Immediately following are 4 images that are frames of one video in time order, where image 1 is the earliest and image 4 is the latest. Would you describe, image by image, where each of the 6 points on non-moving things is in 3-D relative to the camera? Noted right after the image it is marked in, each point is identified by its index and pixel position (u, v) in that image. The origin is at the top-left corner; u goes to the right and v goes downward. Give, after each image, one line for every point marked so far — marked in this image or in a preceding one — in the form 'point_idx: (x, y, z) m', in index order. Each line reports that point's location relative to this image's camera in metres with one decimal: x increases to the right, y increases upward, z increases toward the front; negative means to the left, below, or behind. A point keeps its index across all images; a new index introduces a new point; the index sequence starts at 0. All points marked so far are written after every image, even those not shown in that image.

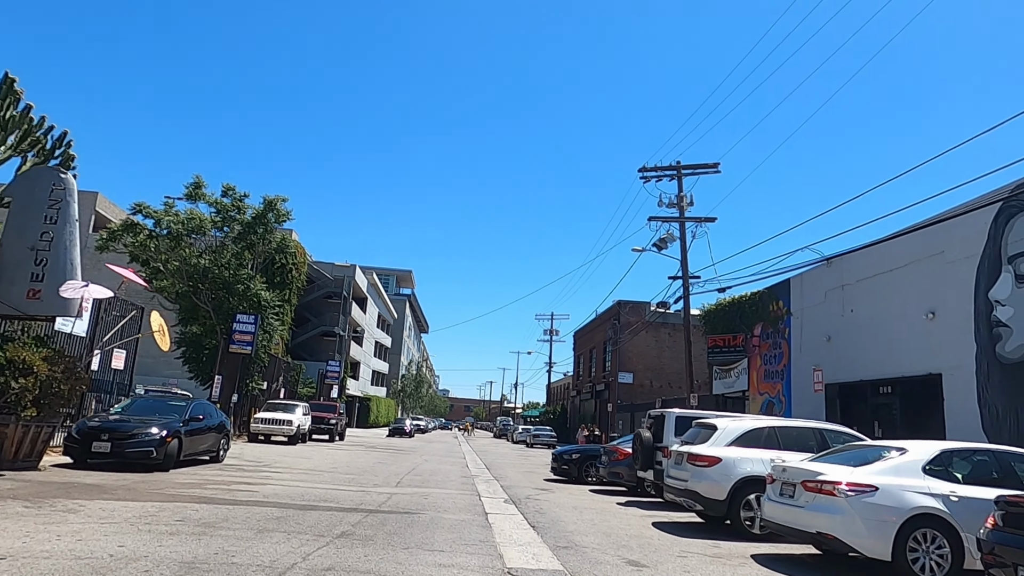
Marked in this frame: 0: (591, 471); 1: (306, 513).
0: (+1.9, -4.6, +18.2) m
1: (-2.8, -3.0, +9.7) m
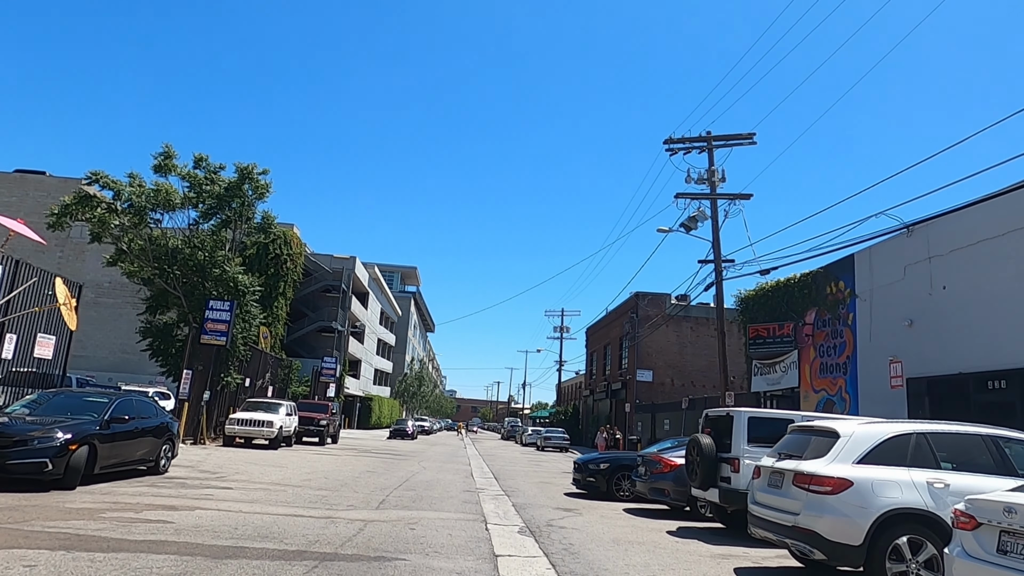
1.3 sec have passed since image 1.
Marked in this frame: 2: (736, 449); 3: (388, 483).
0: (+2.2, -4.0, +14.8) m
1: (-2.6, -2.4, +6.3) m
2: (+3.1, -2.3, +10.1) m
3: (-2.7, -4.2, +15.6) m
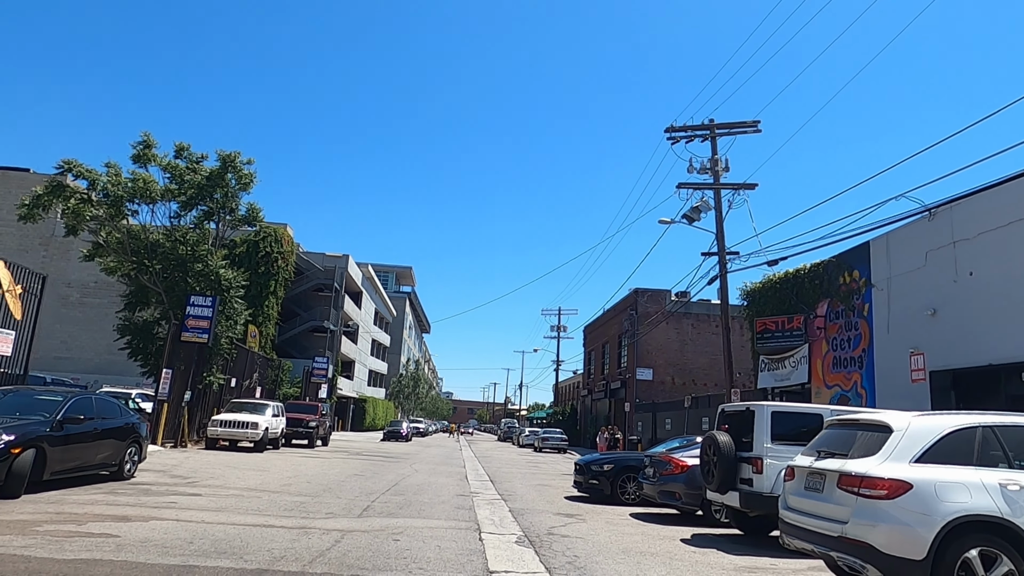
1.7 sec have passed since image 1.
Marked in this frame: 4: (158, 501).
0: (+2.2, -3.8, +13.8) m
1: (-2.6, -2.2, +5.3) m
2: (+3.1, -2.0, +9.1) m
3: (-2.7, -4.0, +14.5) m
4: (-4.9, -3.0, +10.2) m
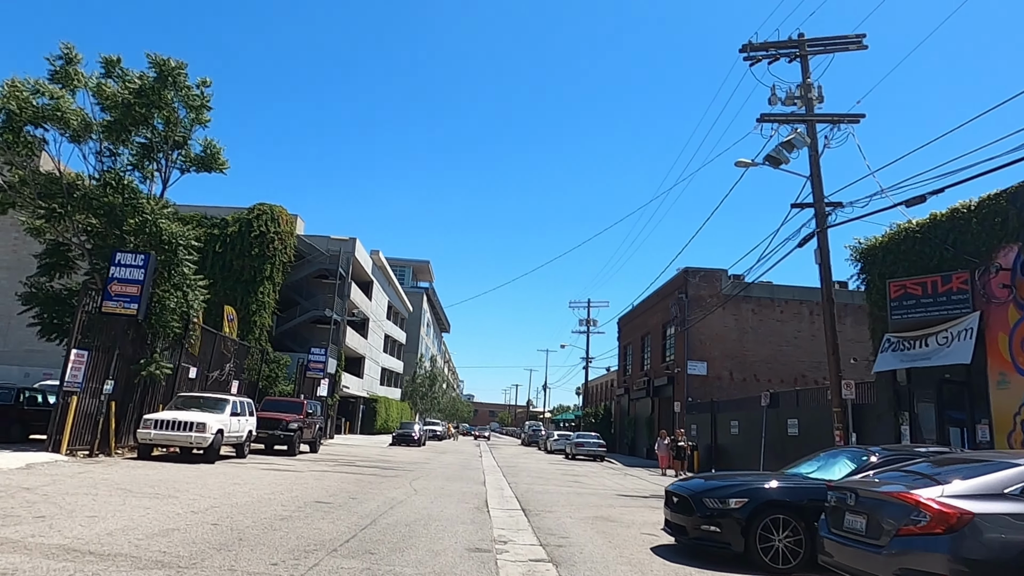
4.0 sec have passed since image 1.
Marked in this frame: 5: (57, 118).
0: (+2.8, -2.6, +7.6) m
1: (-2.3, -1.0, -0.7) m
2: (+3.5, -0.8, +3.0) m
3: (-2.1, -2.9, +8.5) m
4: (-4.5, -1.8, +4.3) m
5: (-10.6, +4.0, +17.0) m
